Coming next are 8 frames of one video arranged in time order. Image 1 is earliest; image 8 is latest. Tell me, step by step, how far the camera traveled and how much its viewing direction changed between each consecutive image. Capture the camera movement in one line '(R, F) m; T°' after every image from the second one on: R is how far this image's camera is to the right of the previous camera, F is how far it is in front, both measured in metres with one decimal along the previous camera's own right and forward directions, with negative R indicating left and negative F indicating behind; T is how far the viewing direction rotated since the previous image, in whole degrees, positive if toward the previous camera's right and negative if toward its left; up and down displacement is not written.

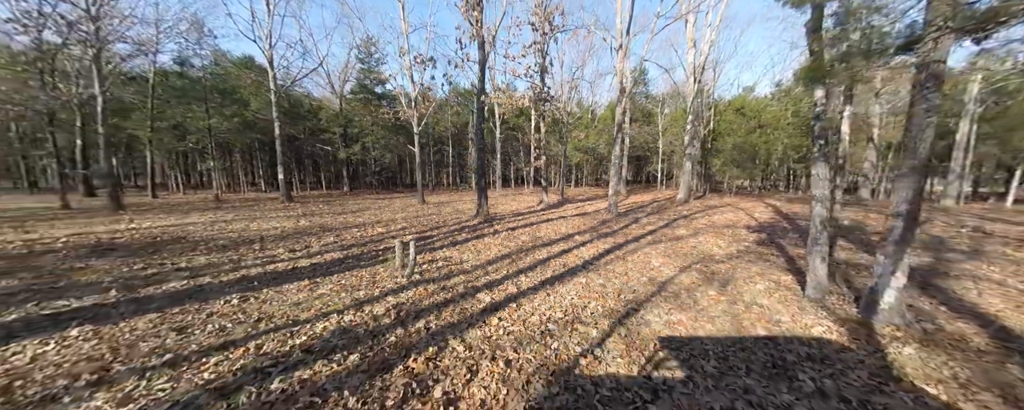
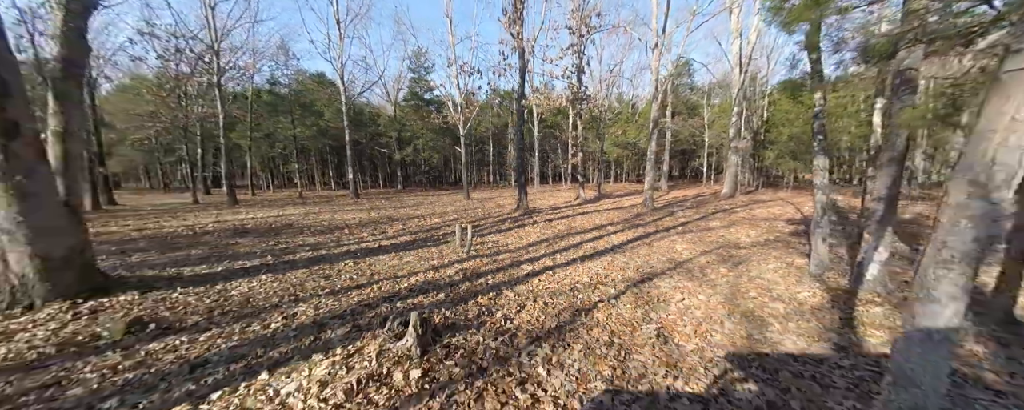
(0.0, -1.2) m; -7°
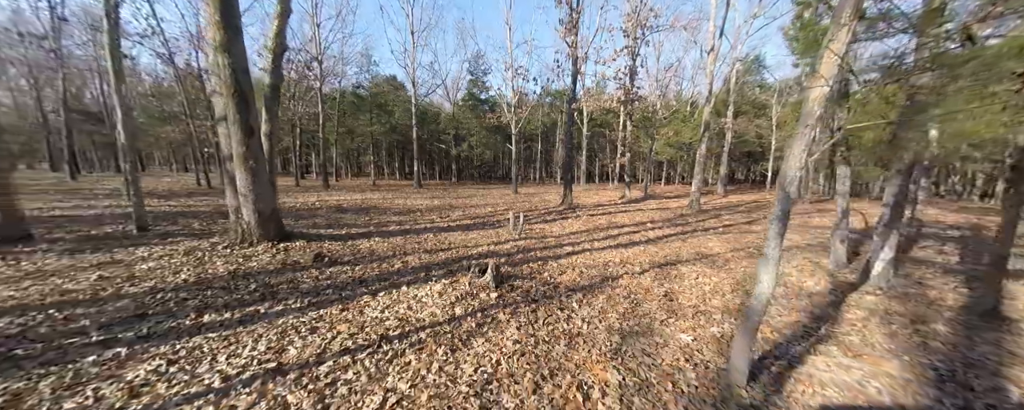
(-0.1, -1.4) m; -8°
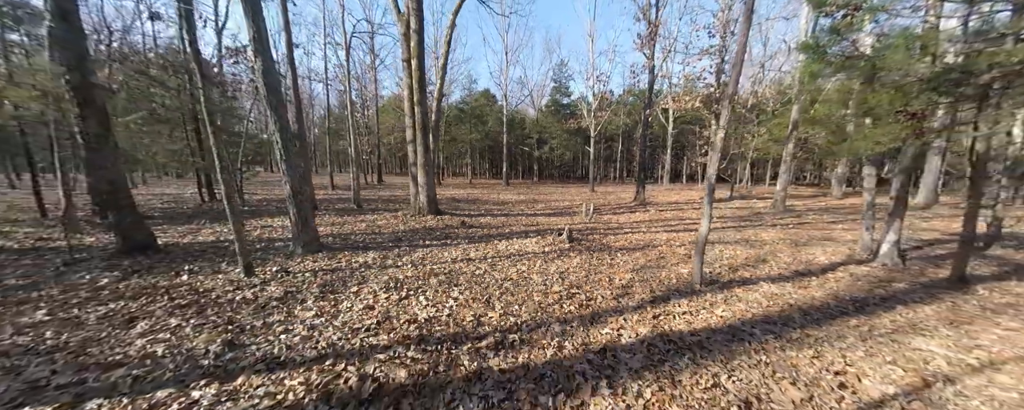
(+0.3, -2.9) m; -15°
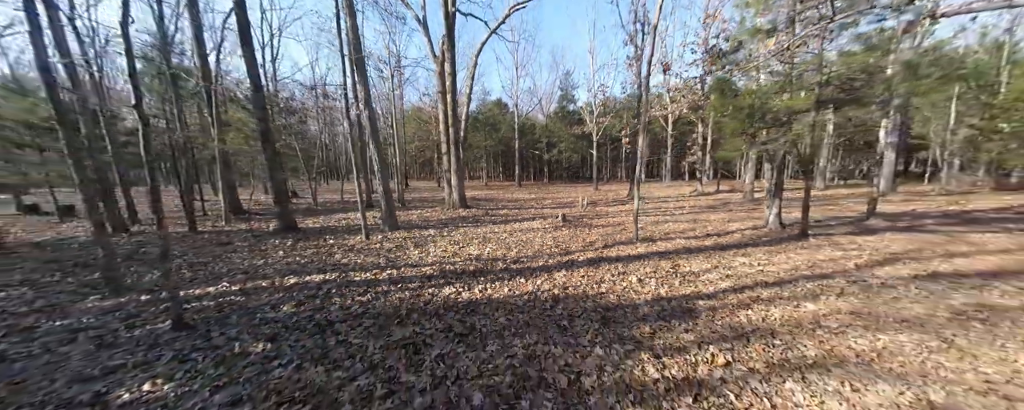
(+0.1, -3.2) m; -2°
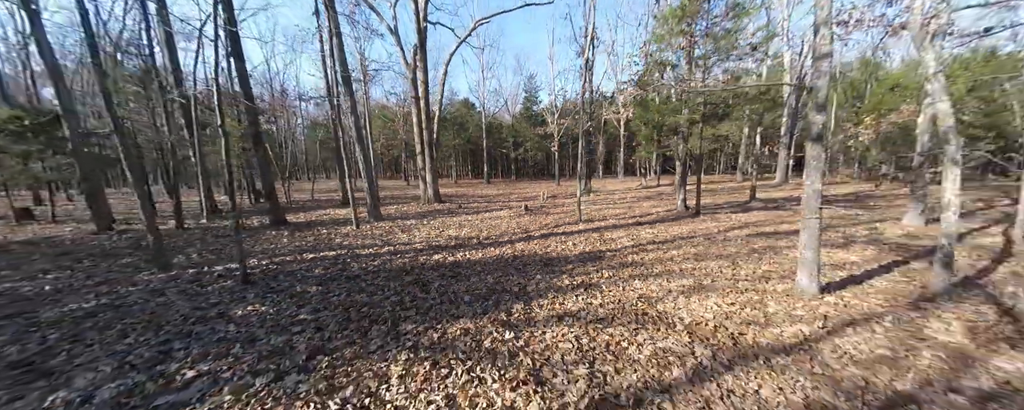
(-0.1, -2.0) m; +6°
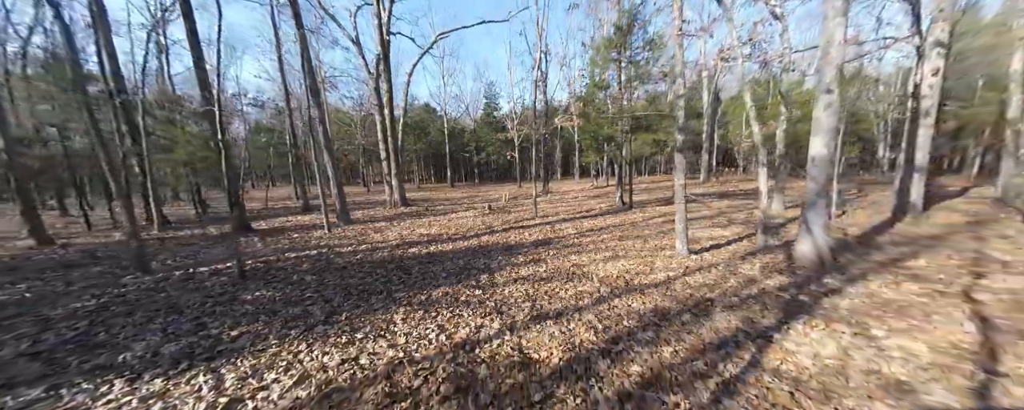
(0.0, -1.4) m; +7°
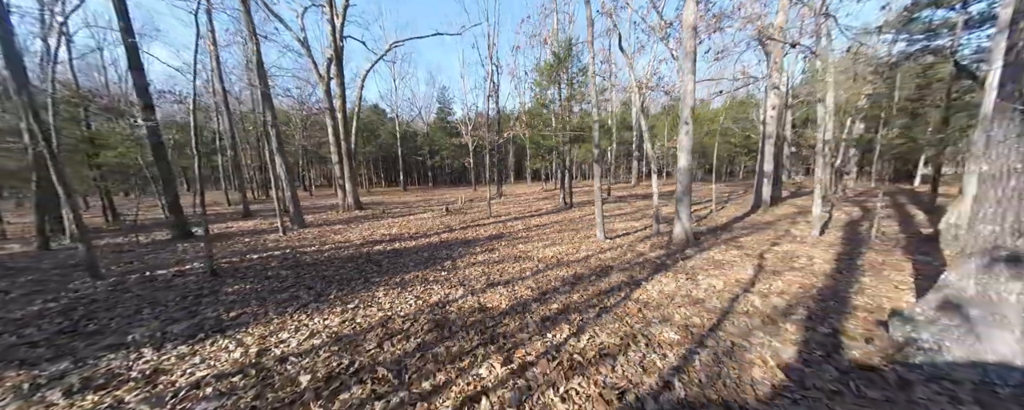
(-0.1, -1.3) m; +9°
